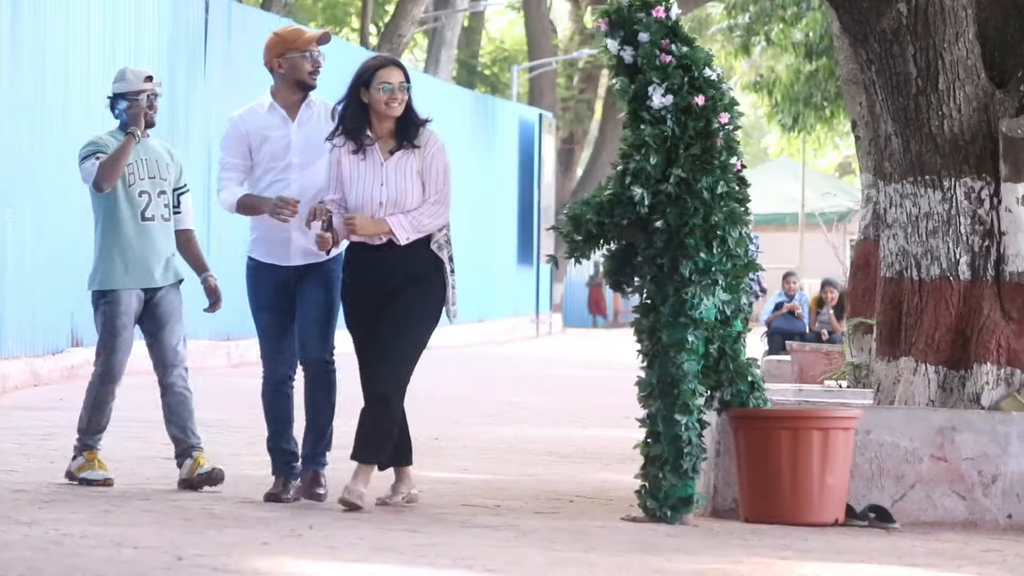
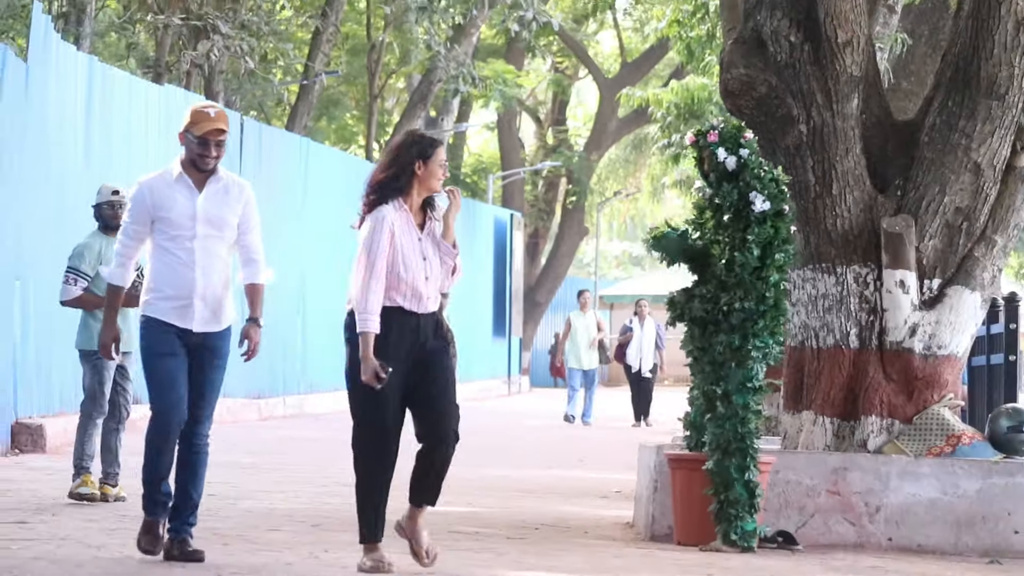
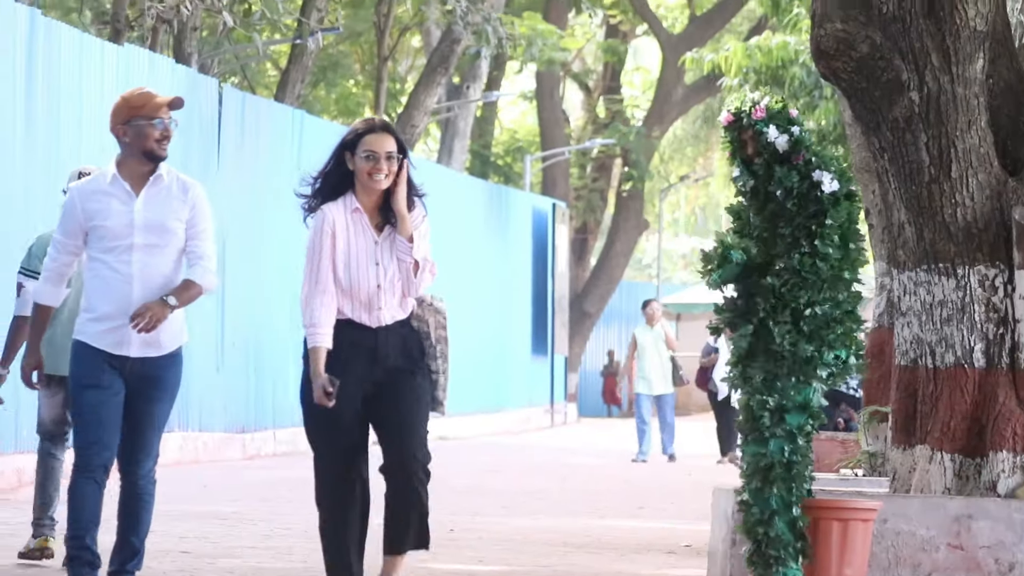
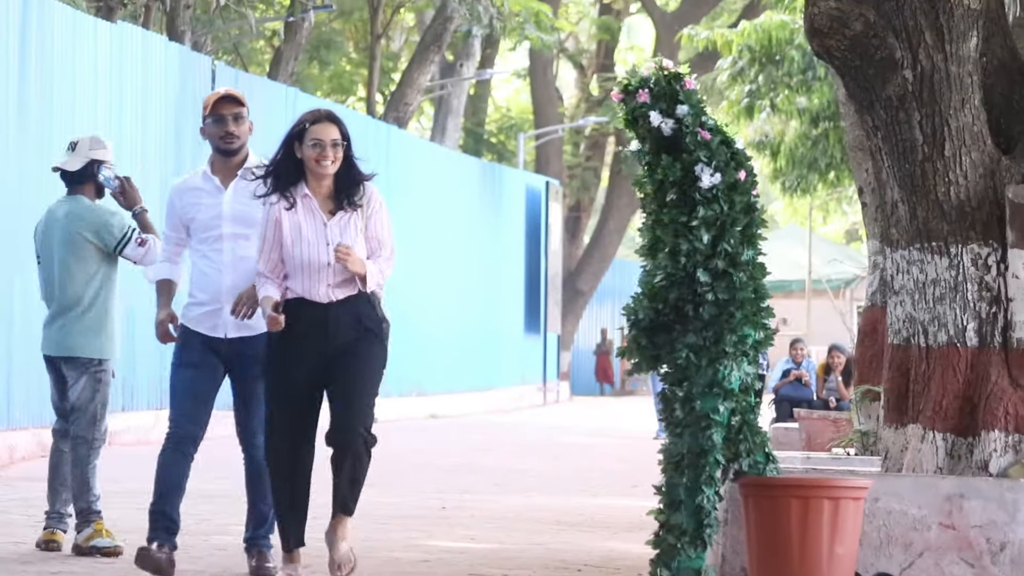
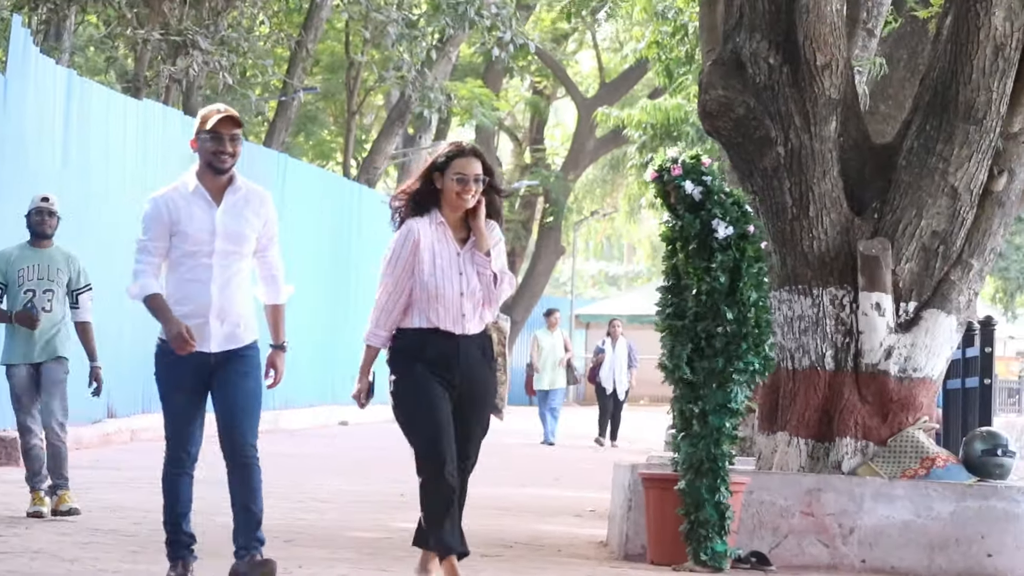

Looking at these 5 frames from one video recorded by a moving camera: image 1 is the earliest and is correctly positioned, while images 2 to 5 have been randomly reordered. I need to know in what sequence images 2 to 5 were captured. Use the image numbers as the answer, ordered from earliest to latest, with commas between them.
4, 3, 2, 5
